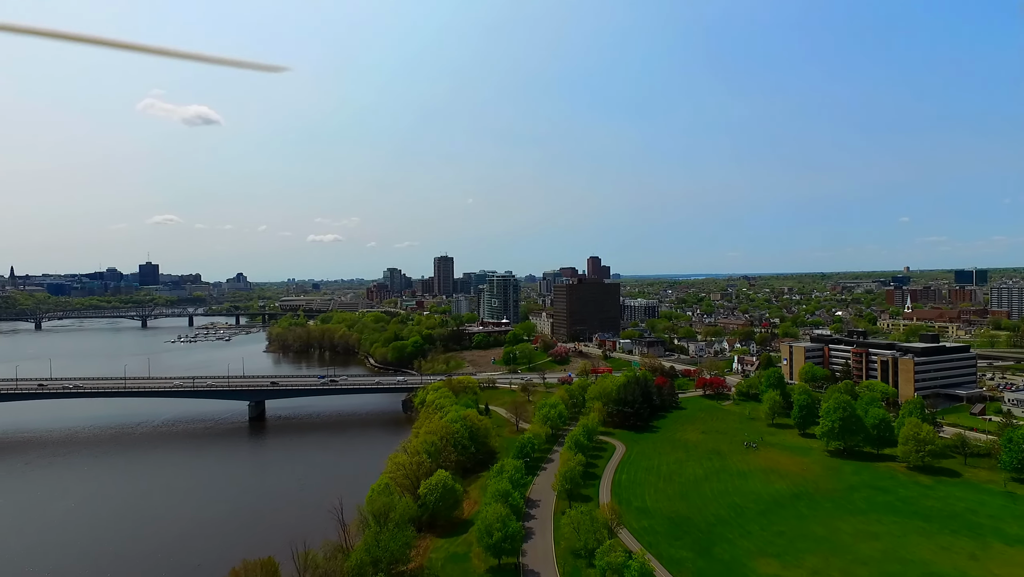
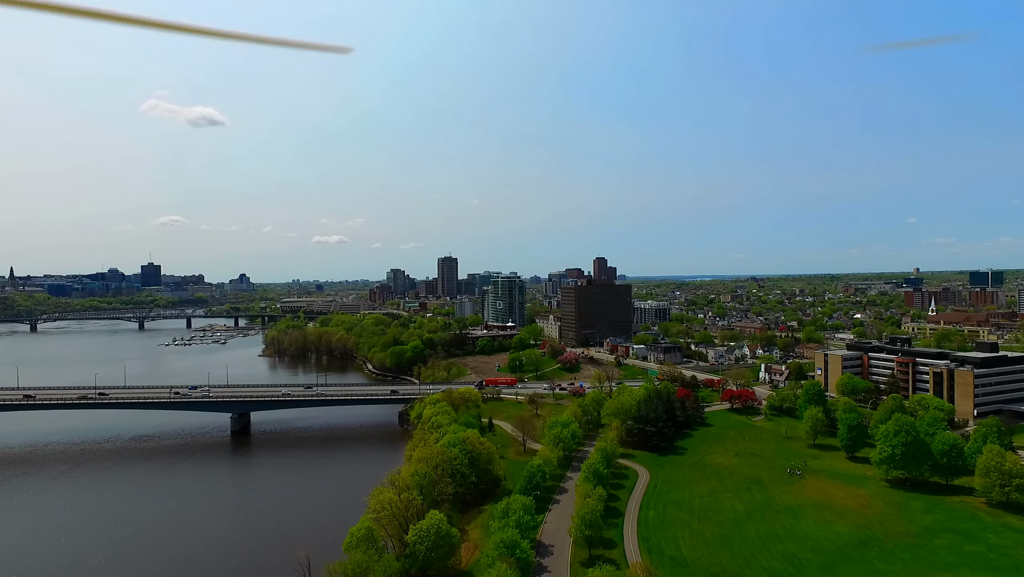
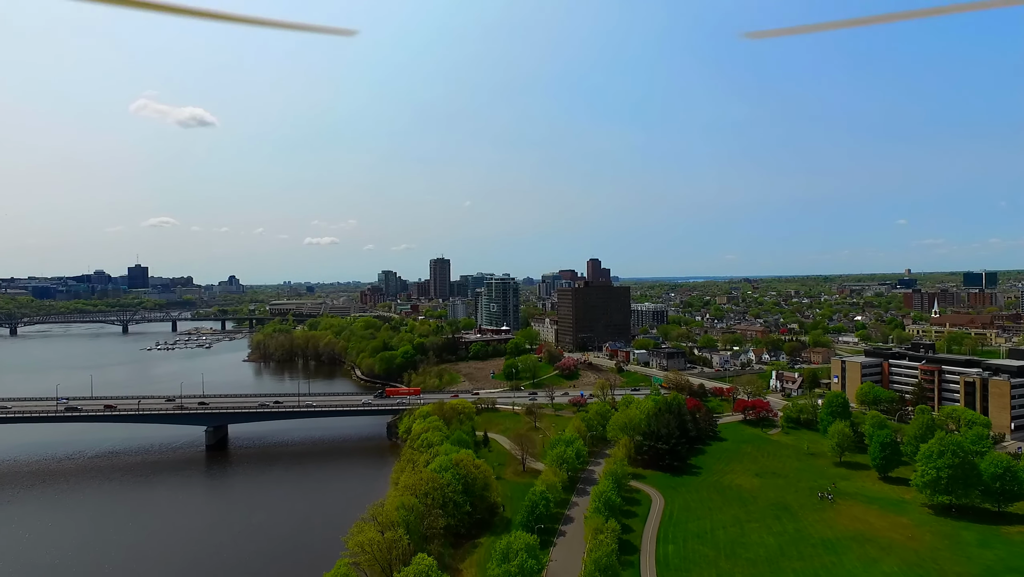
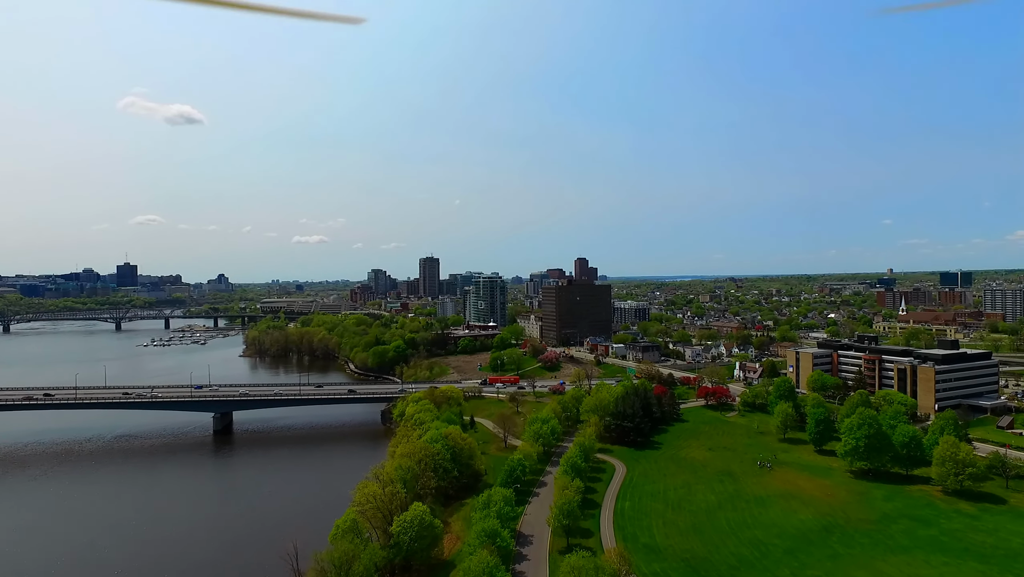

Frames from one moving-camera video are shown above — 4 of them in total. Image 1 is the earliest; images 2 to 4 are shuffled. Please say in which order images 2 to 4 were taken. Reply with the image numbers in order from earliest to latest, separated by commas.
4, 2, 3
